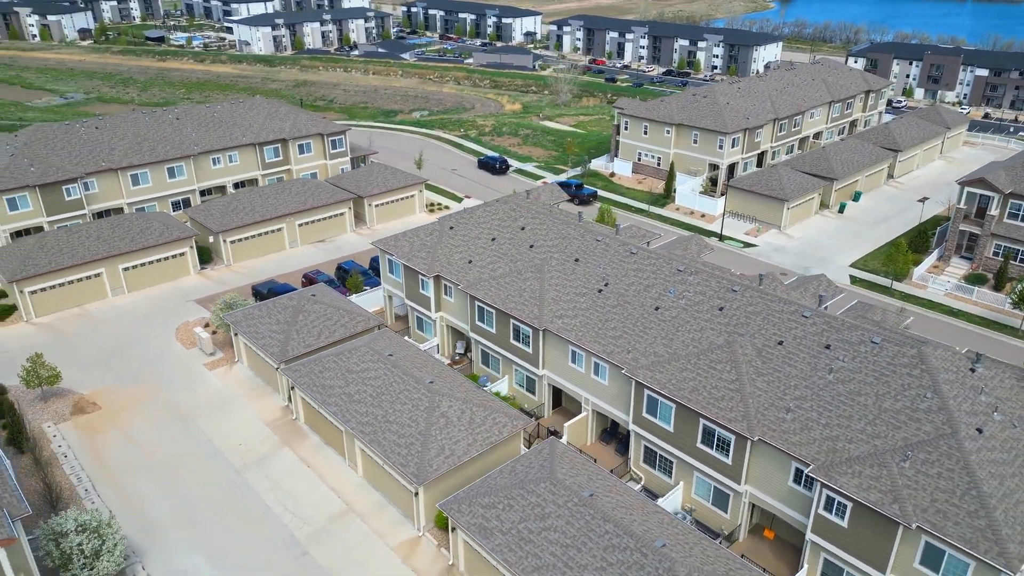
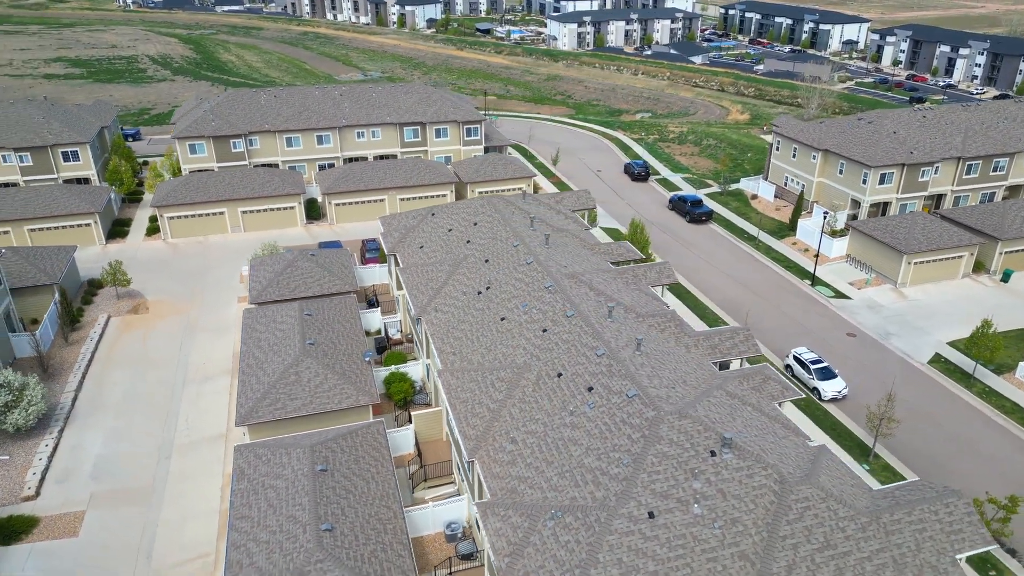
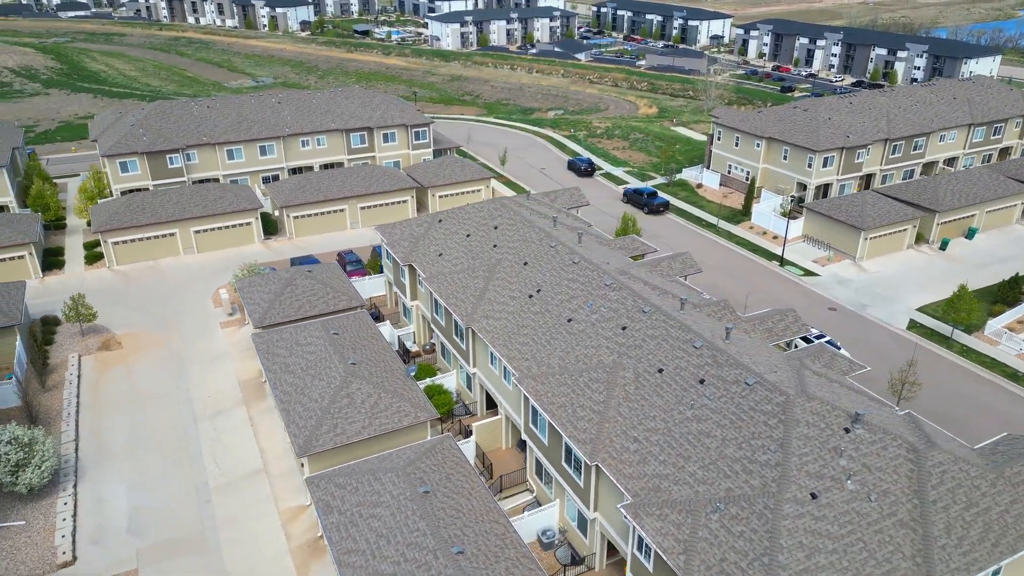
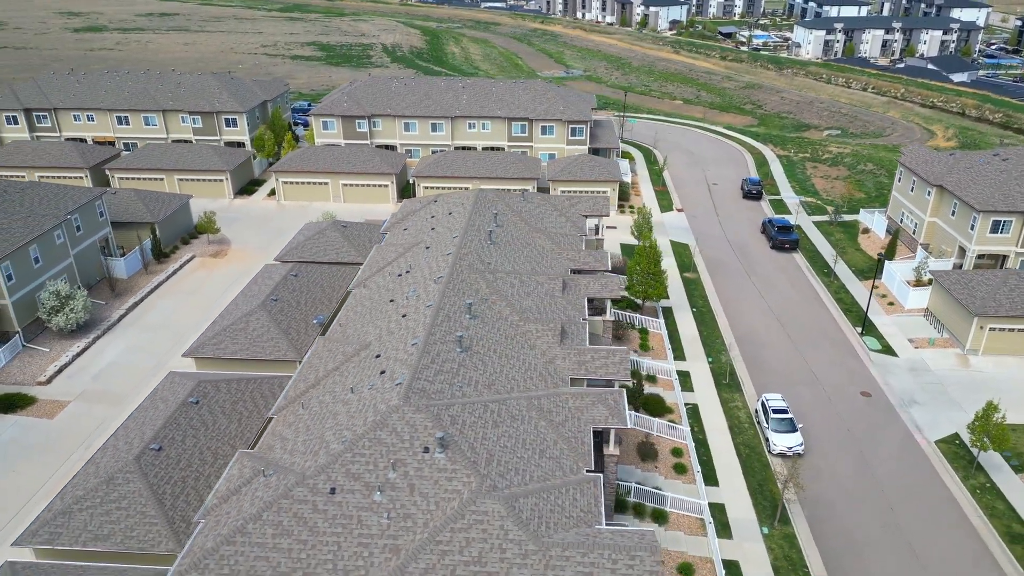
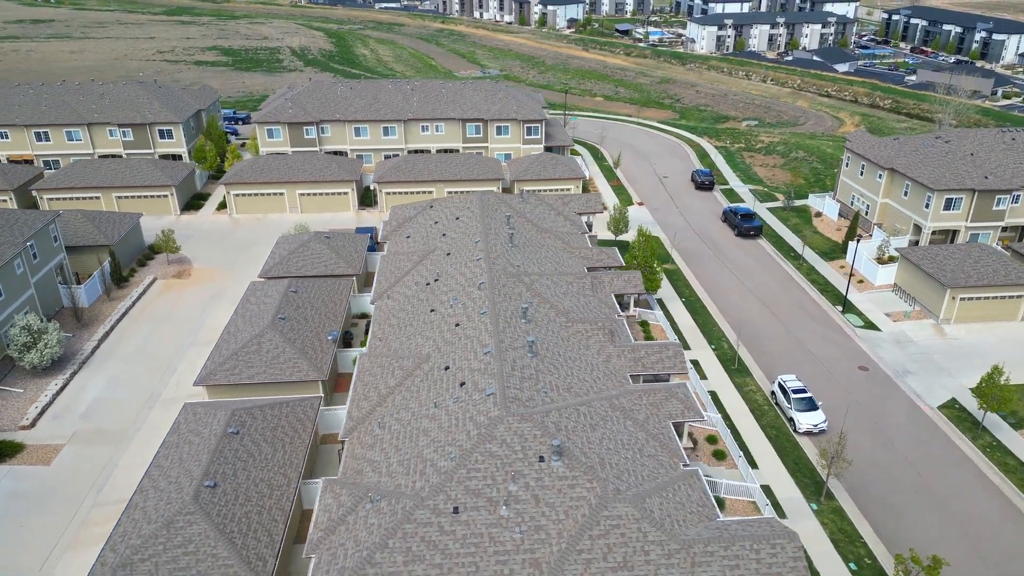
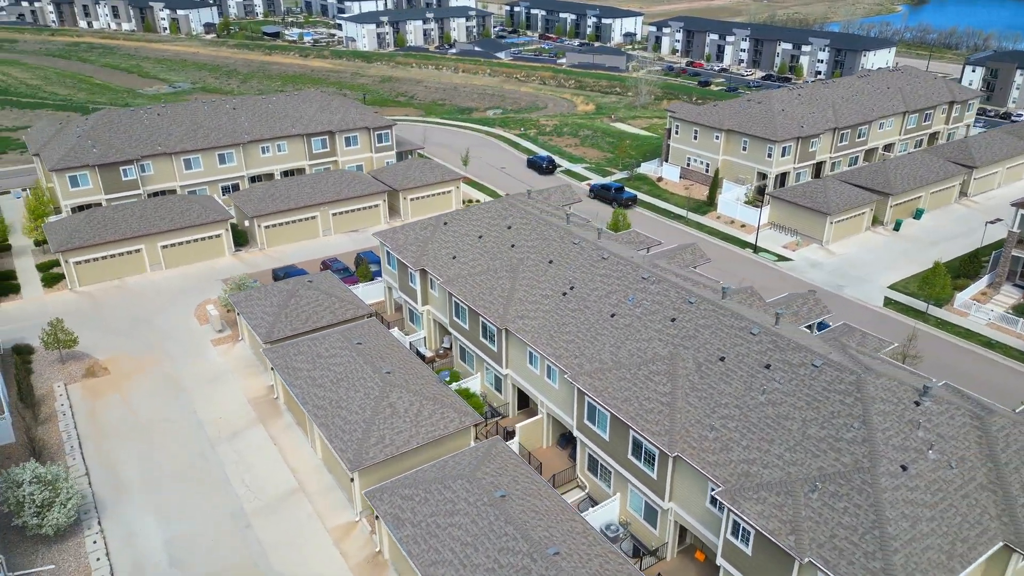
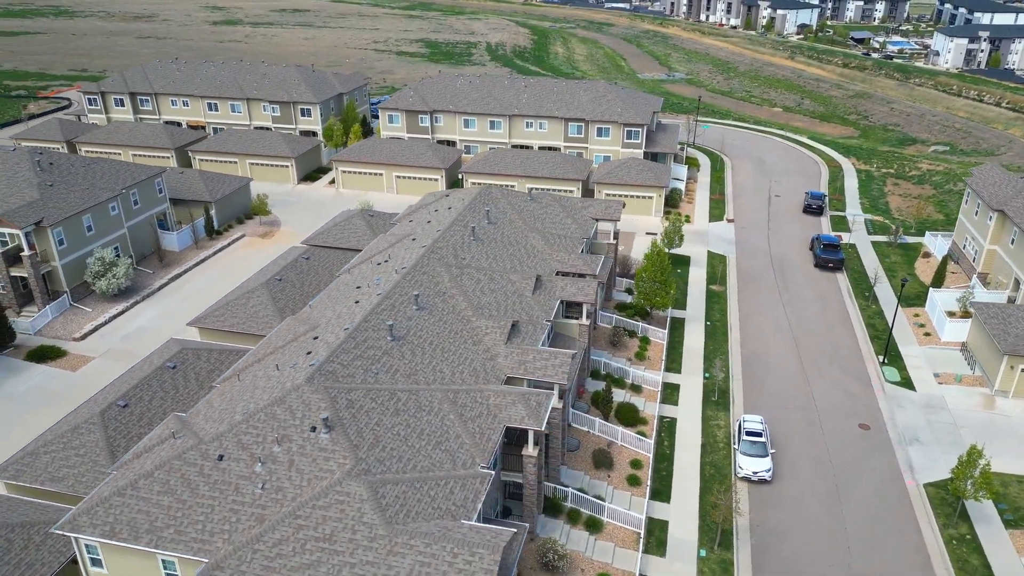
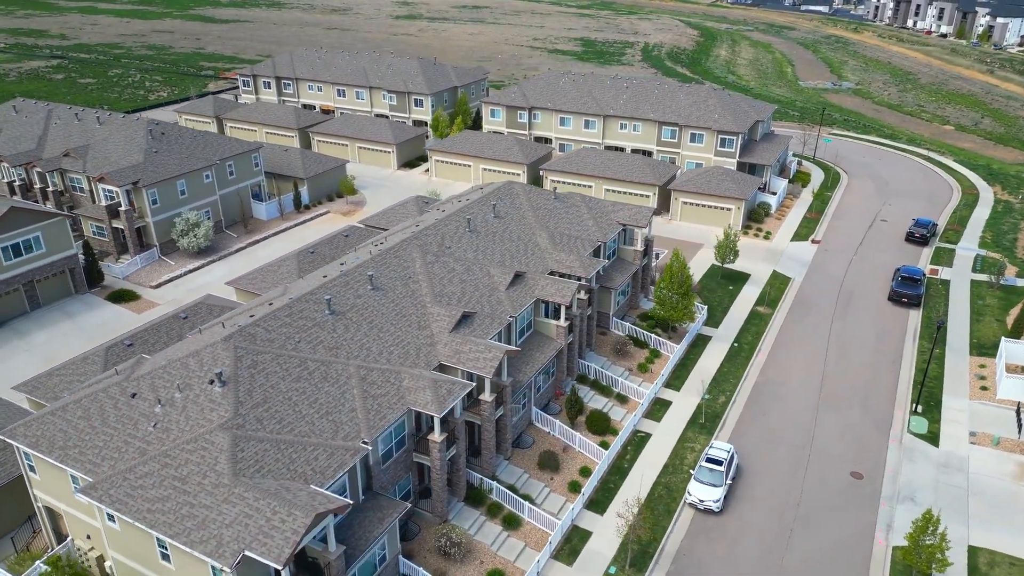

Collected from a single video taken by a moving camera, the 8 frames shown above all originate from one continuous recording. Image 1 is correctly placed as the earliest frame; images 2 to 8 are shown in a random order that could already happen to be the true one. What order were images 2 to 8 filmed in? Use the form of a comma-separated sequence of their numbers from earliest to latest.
6, 3, 2, 5, 4, 7, 8
